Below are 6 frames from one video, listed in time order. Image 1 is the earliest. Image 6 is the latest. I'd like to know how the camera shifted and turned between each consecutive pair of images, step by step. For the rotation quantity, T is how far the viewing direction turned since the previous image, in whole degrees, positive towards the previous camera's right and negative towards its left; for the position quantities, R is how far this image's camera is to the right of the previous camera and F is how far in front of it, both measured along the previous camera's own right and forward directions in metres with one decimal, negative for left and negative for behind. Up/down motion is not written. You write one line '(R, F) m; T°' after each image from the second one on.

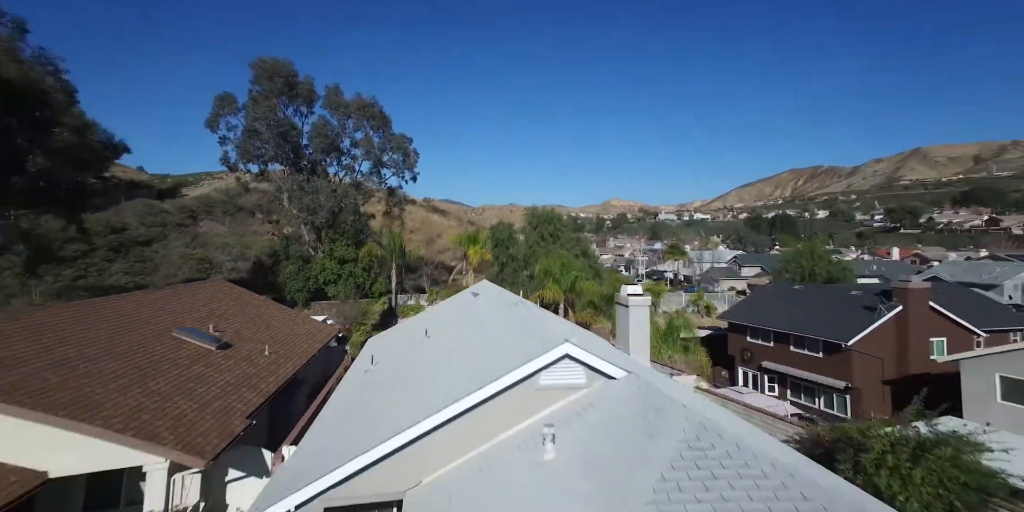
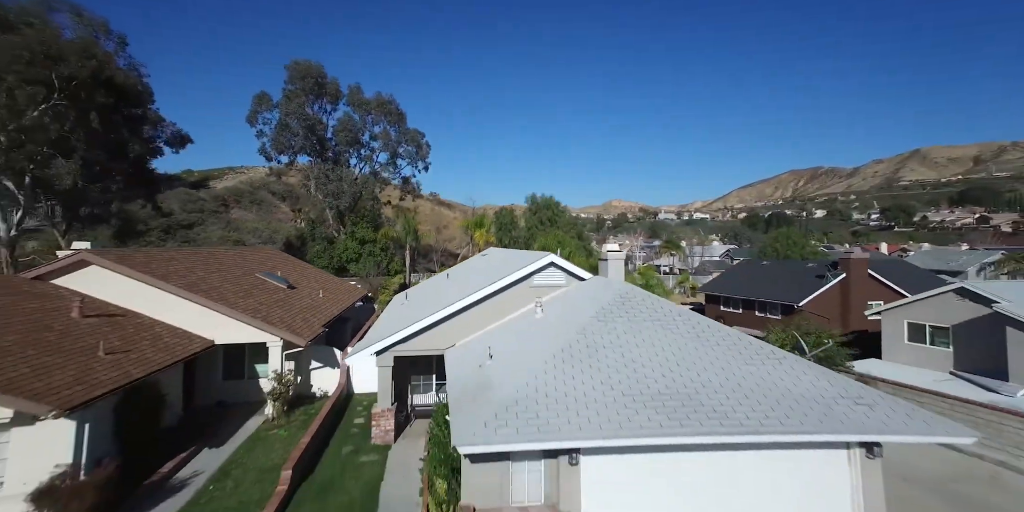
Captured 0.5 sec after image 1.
(-0.1, -4.3) m; 0°
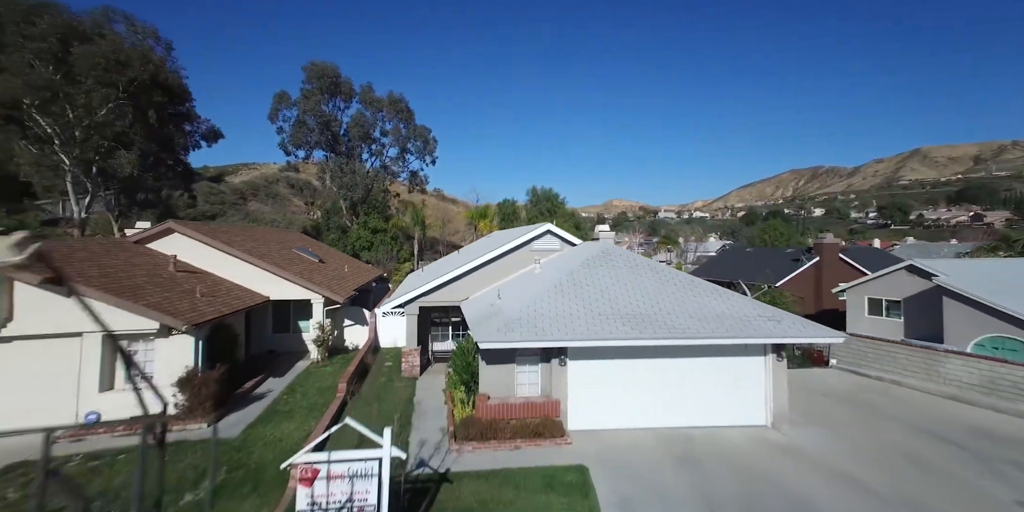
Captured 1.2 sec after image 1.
(-0.1, -2.7) m; 0°
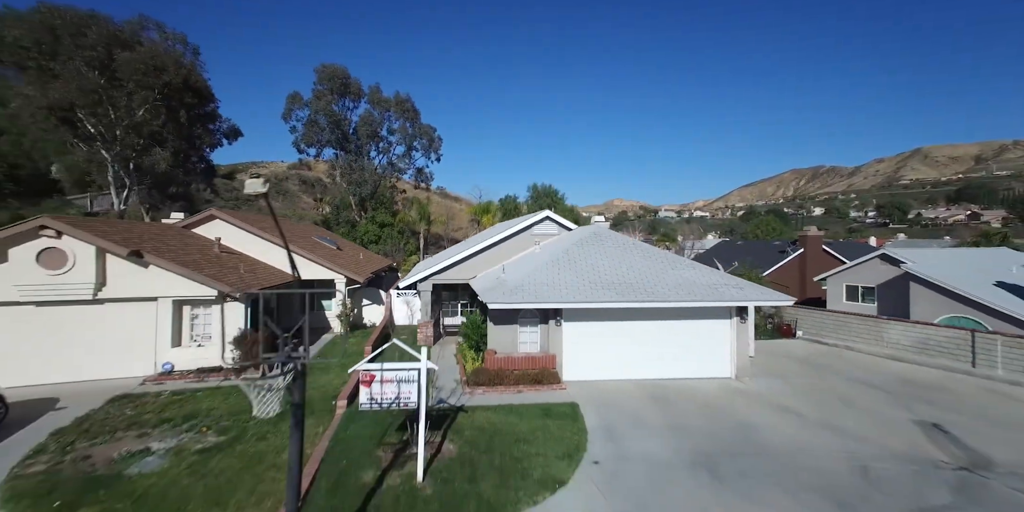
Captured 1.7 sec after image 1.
(-0.1, -1.9) m; 0°
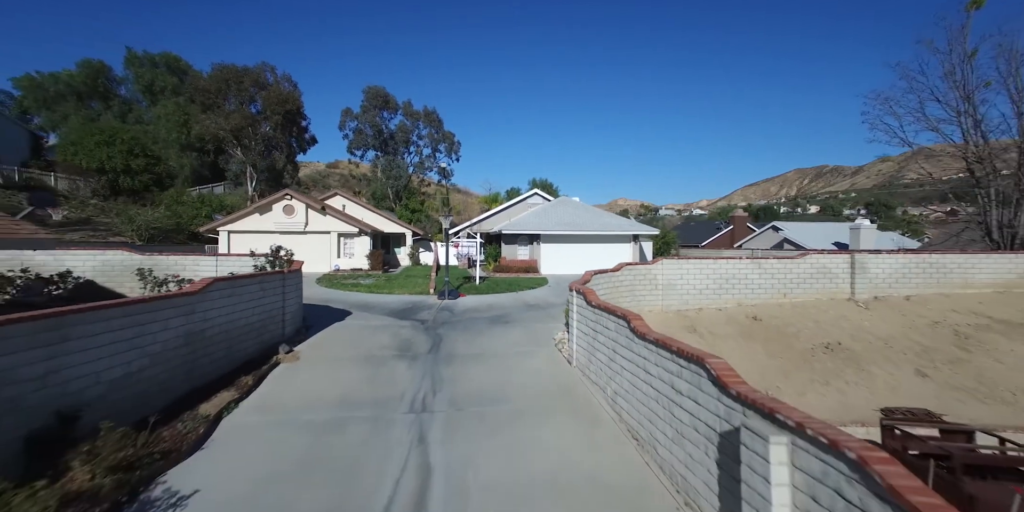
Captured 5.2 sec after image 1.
(+0.1, -10.9) m; 0°
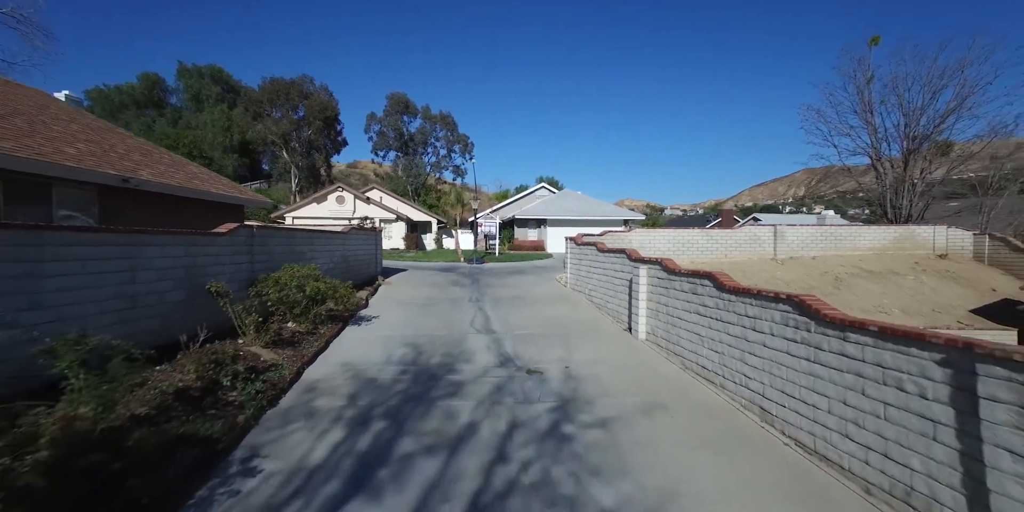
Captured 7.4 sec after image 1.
(-0.3, -4.5) m; -1°
